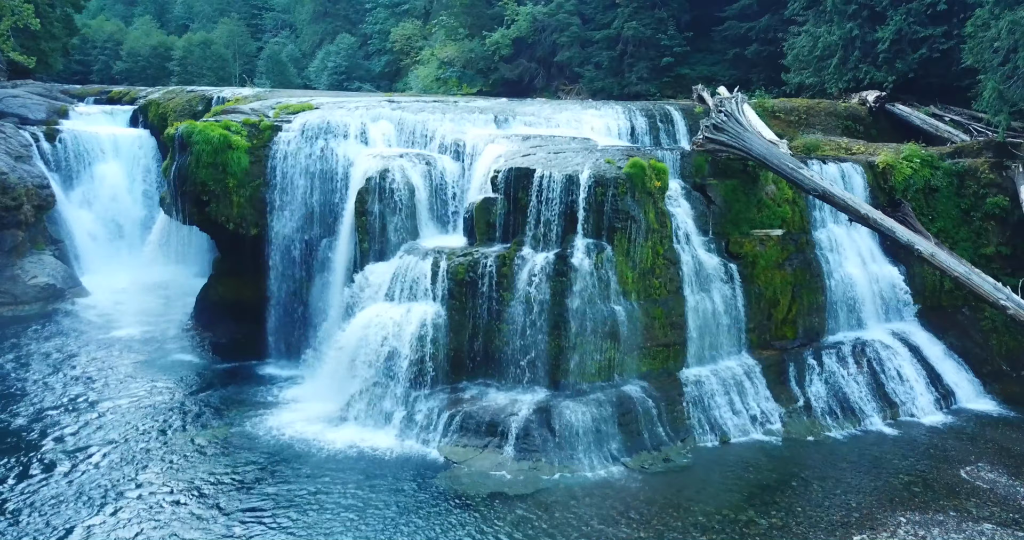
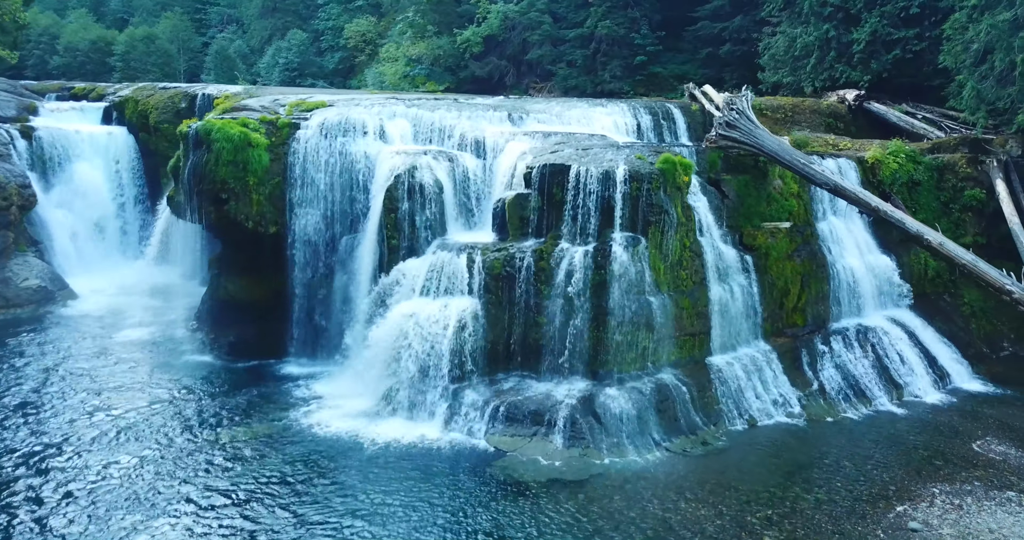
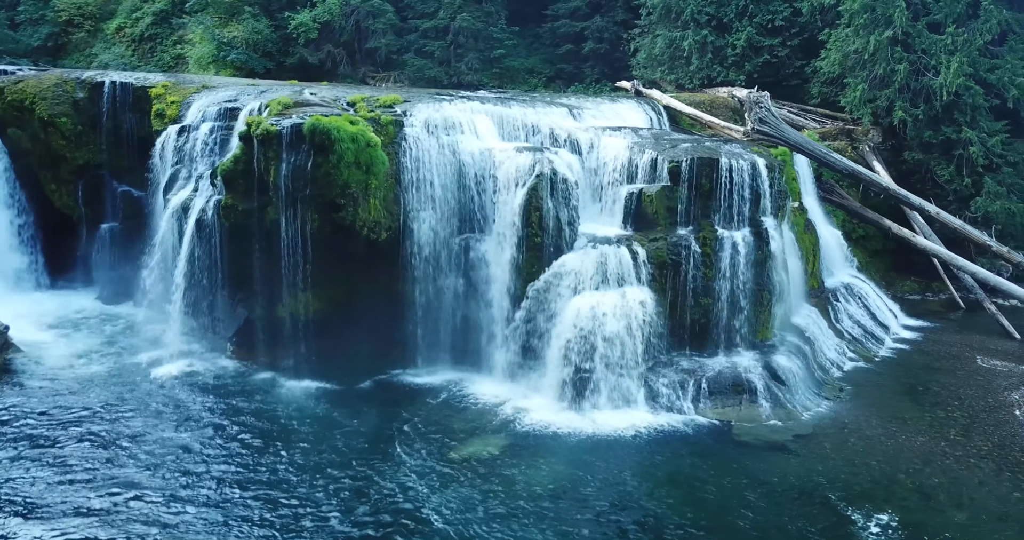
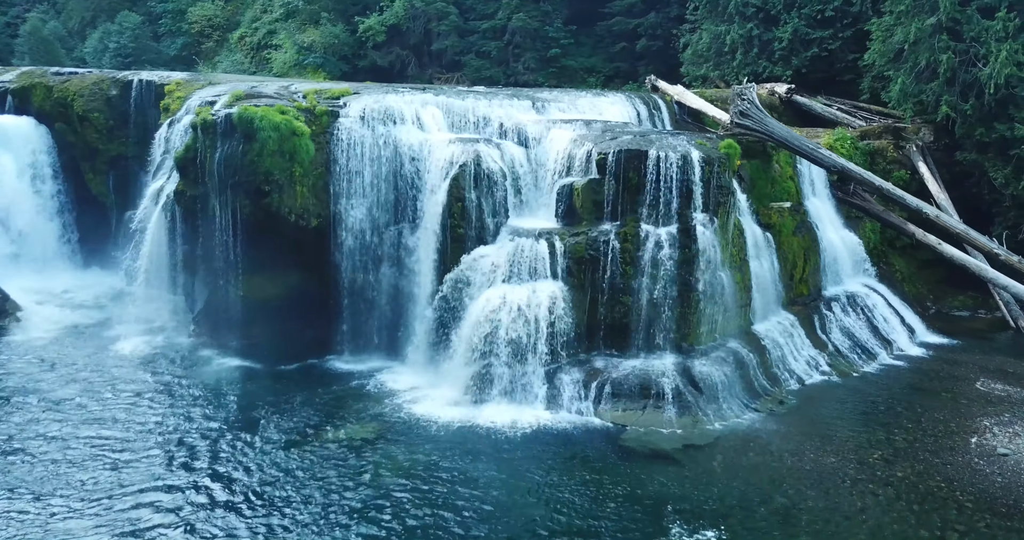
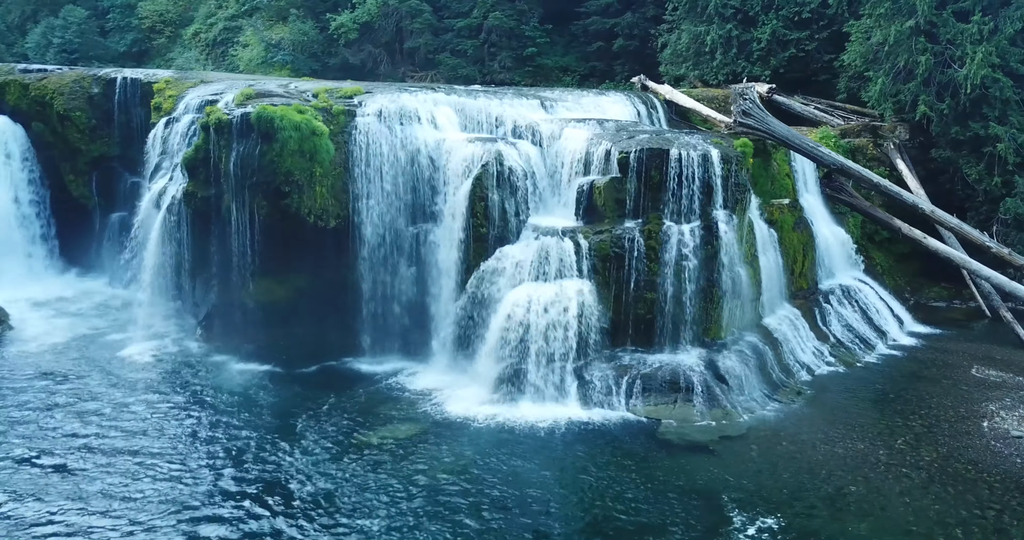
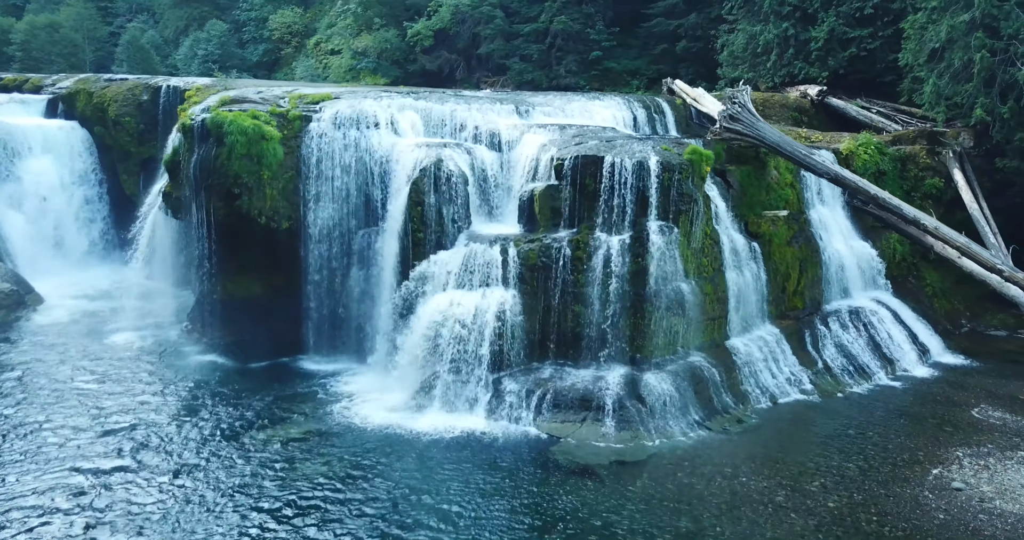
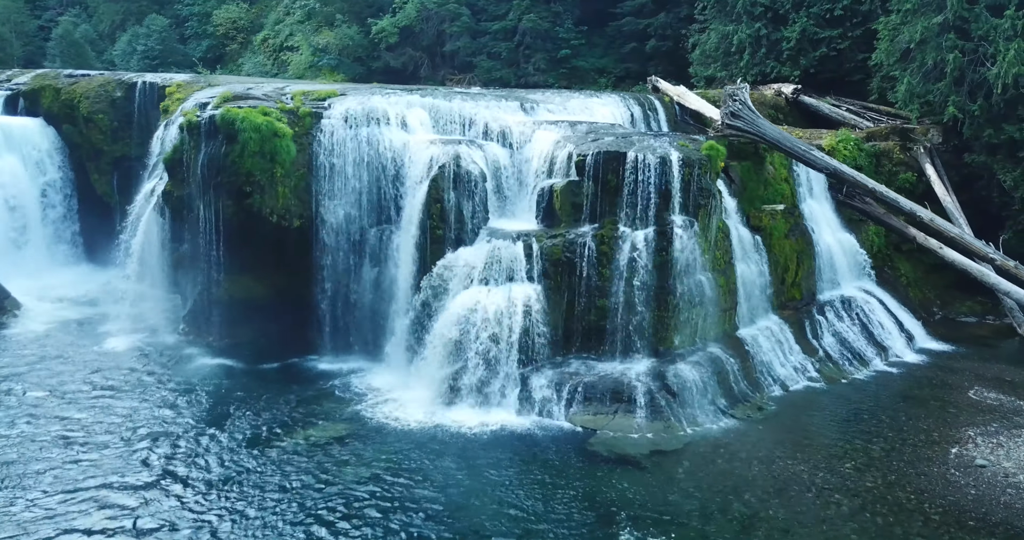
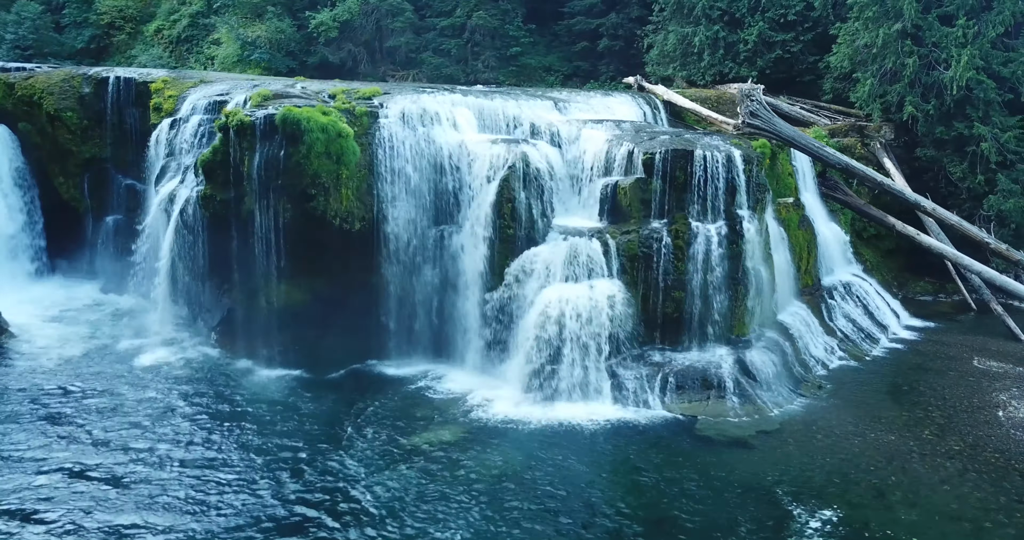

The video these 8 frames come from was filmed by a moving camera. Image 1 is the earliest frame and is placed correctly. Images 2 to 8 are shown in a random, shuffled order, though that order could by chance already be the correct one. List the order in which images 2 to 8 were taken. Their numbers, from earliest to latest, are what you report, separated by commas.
2, 6, 7, 4, 5, 8, 3
